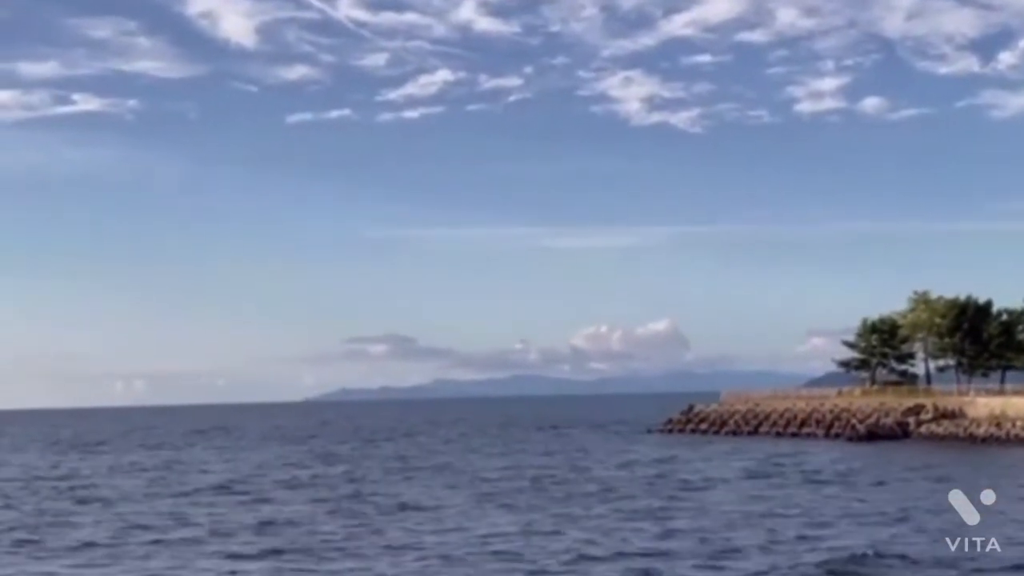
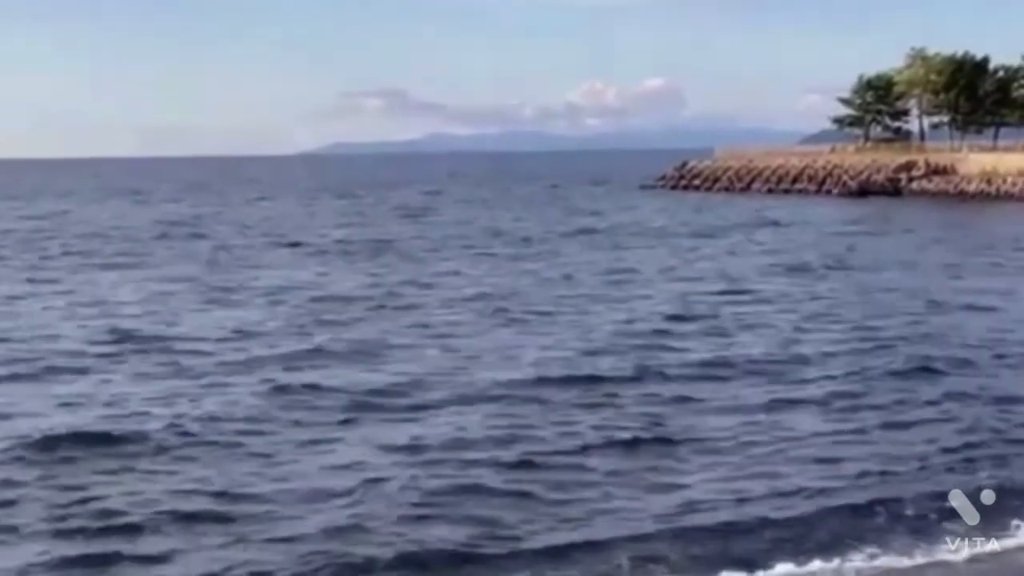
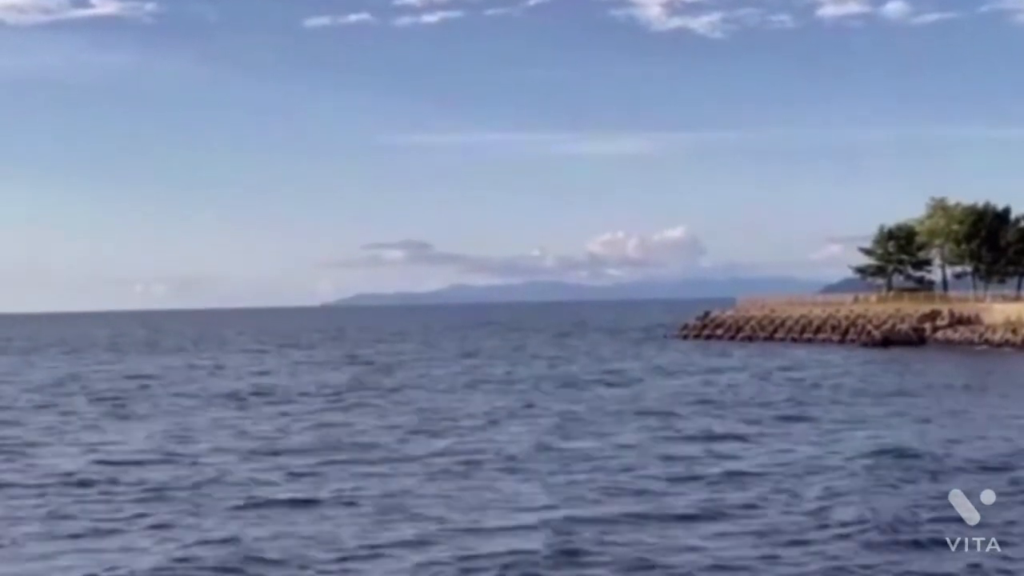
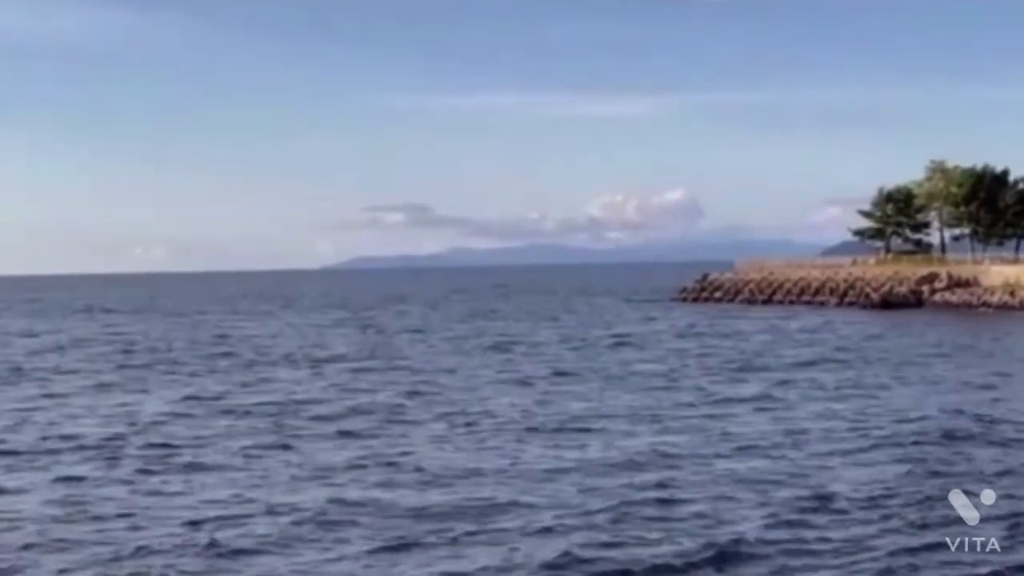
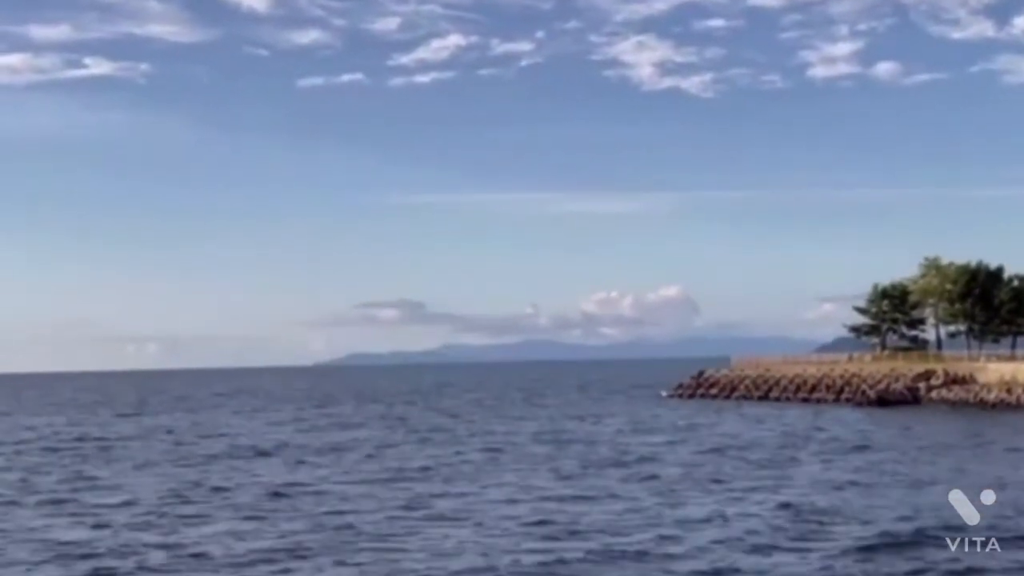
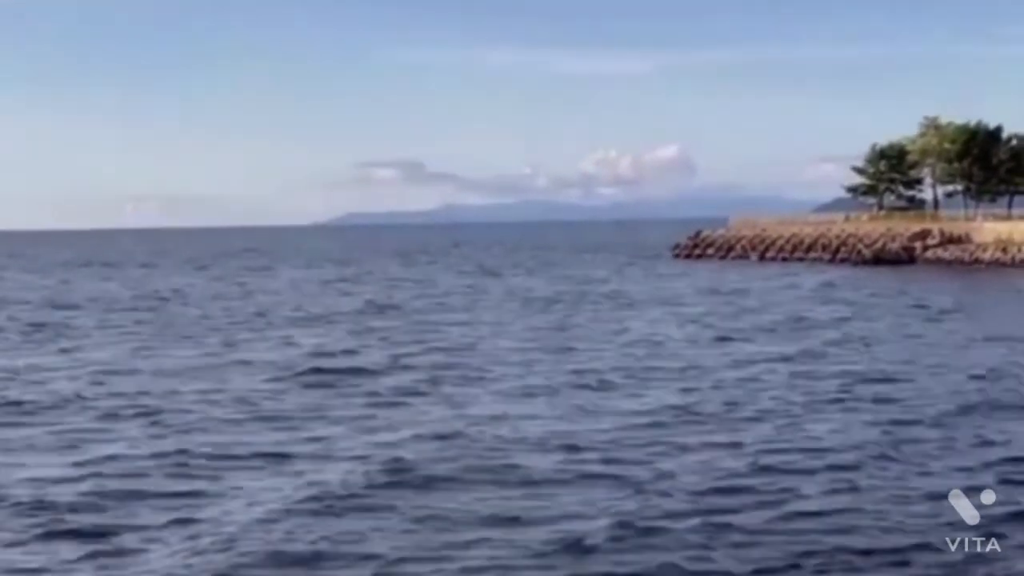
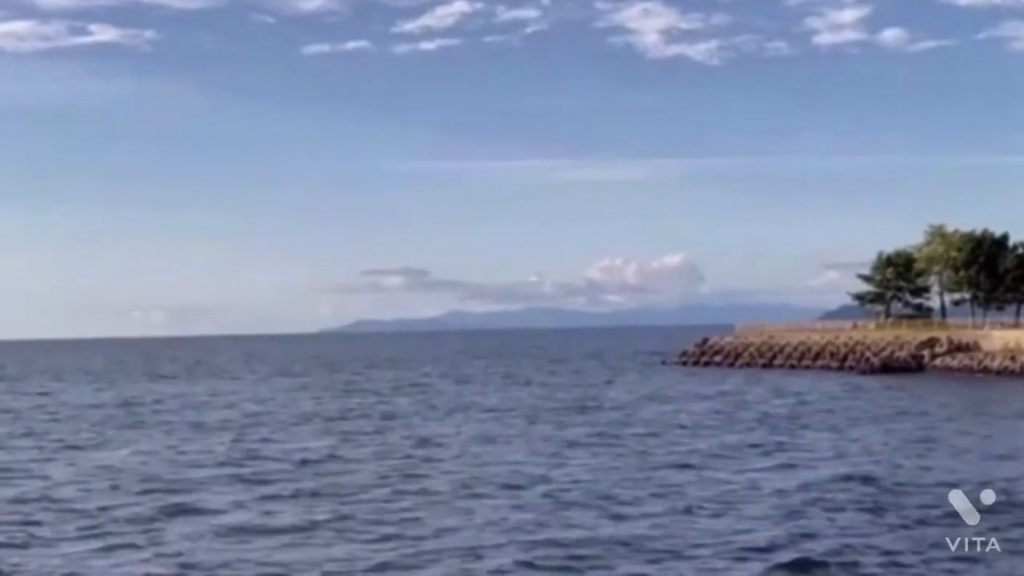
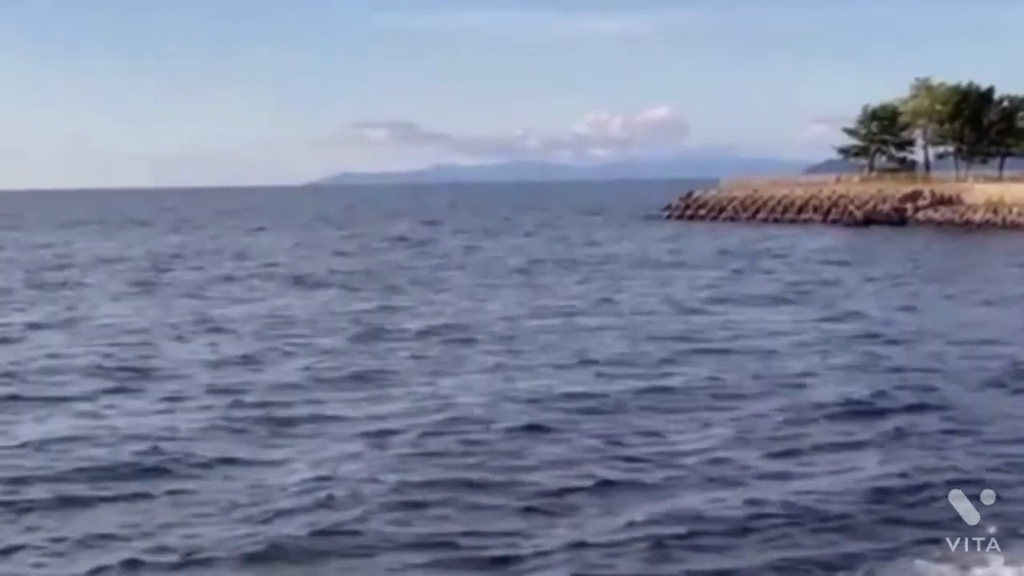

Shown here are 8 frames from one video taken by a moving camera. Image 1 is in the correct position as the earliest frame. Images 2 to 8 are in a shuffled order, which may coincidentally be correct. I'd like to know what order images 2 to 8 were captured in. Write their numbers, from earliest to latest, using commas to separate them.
5, 7, 3, 4, 6, 8, 2
